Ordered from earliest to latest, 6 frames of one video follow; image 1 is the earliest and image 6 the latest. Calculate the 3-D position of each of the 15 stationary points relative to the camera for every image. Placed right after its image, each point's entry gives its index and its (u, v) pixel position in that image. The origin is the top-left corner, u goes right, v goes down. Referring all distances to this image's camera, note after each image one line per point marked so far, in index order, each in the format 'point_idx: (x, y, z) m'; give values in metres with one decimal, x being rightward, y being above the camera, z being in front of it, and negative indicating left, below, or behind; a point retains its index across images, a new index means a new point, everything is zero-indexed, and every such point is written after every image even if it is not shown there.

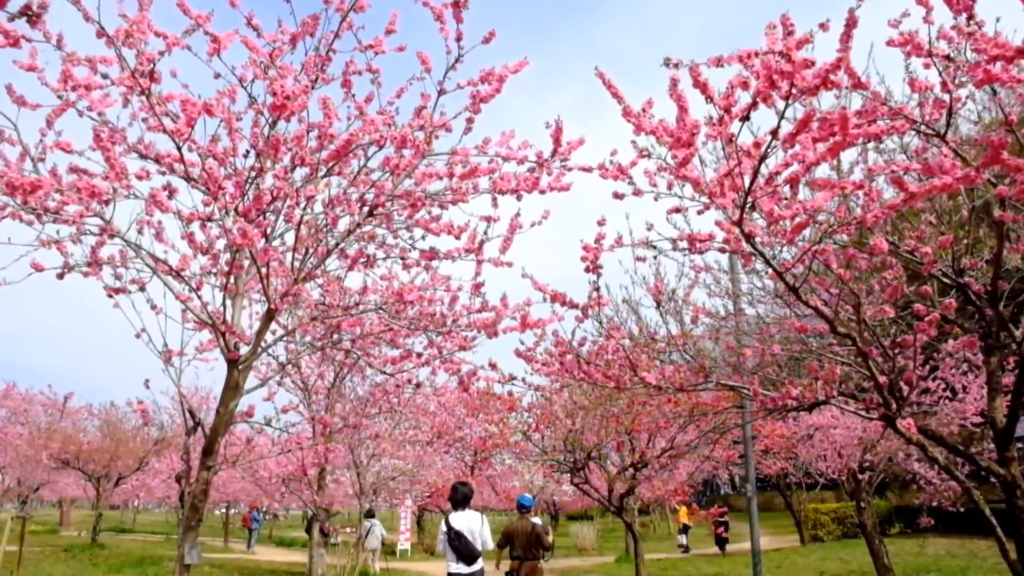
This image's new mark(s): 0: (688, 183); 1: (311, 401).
0: (+0.7, +0.4, +4.8) m
1: (-1.9, -1.1, +11.5) m
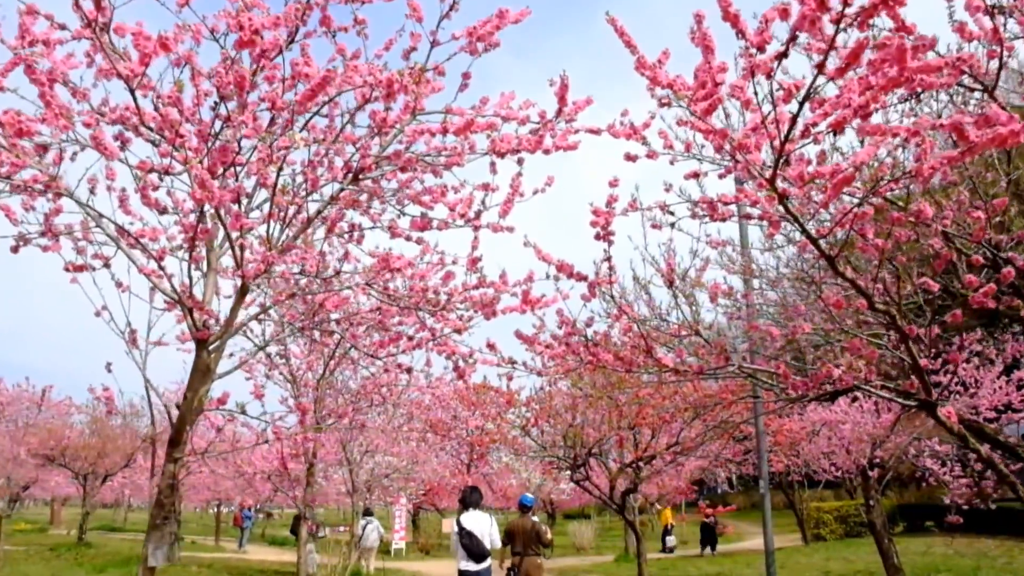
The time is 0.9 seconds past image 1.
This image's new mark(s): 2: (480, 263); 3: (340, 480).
0: (+0.7, +0.5, +4.2) m
1: (-1.9, -1.0, +11.0) m
2: (-0.1, +0.1, +5.3) m
3: (-2.3, -2.6, +16.1) m
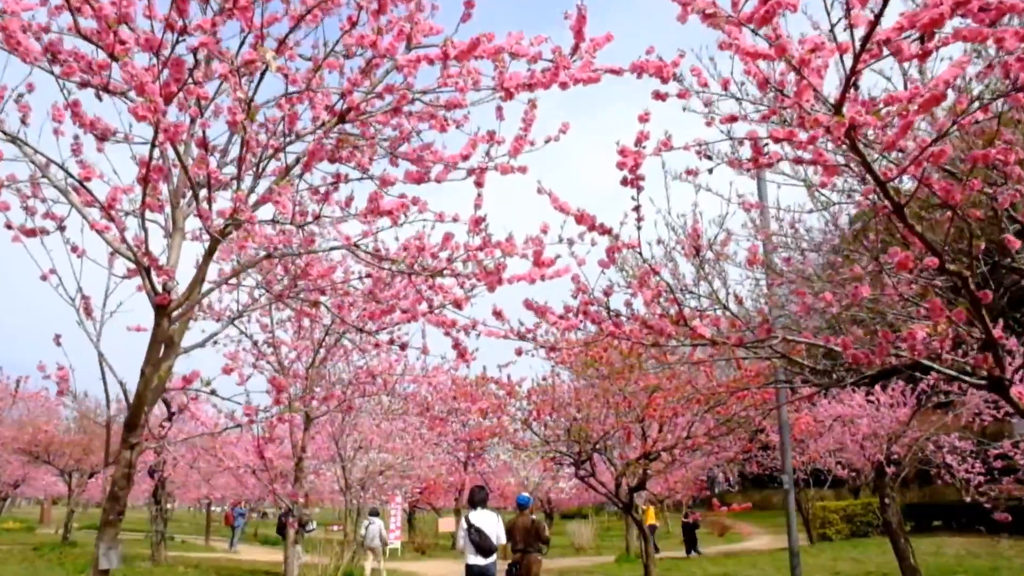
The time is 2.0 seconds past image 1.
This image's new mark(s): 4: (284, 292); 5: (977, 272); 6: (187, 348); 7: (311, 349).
0: (+0.7, +0.7, +3.6) m
1: (-1.9, -0.8, +10.3) m
2: (-0.1, +0.3, +4.7) m
3: (-2.3, -2.4, +15.4) m
4: (-0.9, 0.0, +4.9) m
5: (+1.5, 0.0, +3.8) m
6: (-1.2, -0.2, +4.3) m
7: (-1.7, -0.5, +10.4) m
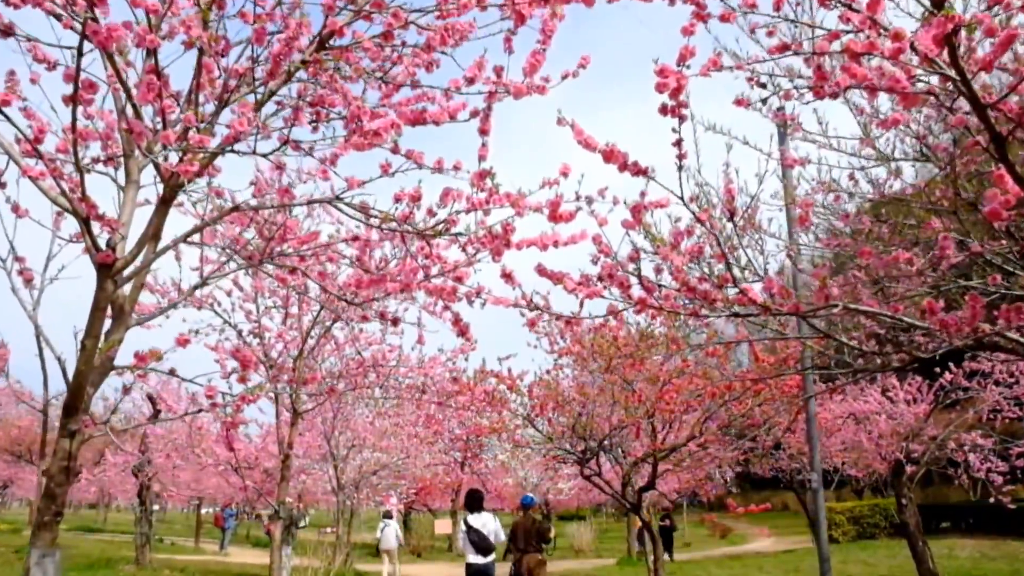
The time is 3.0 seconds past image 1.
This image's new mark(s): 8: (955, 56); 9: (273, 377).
0: (+0.8, +0.8, +2.9) m
1: (-1.9, -0.7, +9.7) m
2: (-0.1, +0.4, +4.0) m
3: (-2.3, -2.3, +14.8) m
4: (-0.9, +0.1, +4.2) m
5: (+1.5, +0.2, +3.2) m
6: (-1.1, -0.1, +3.6) m
7: (-1.7, -0.4, +9.7) m
8: (+1.0, +0.5, +2.8) m
9: (-1.9, -0.7, +9.6) m
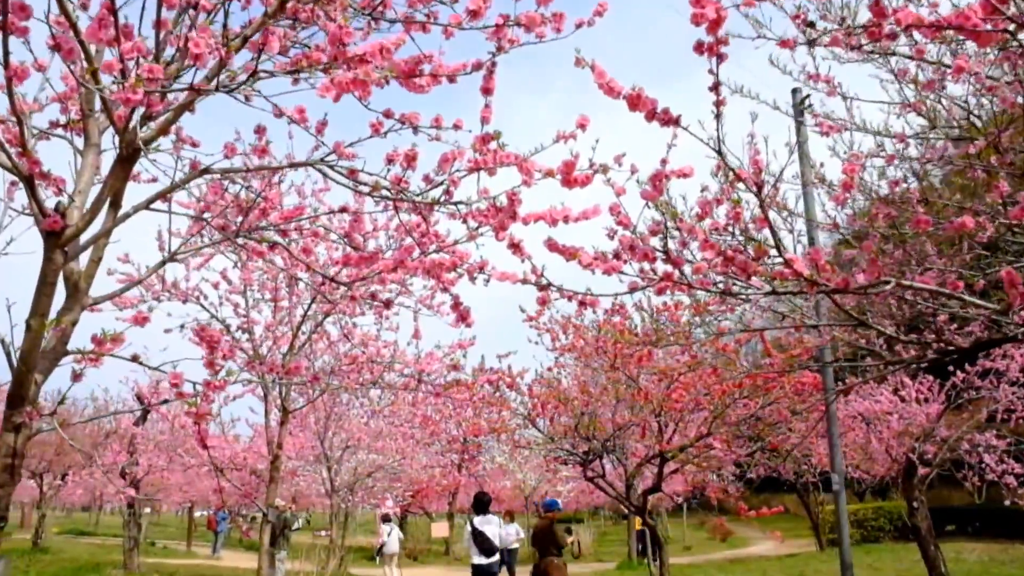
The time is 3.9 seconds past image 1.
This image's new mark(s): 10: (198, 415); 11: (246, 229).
0: (+0.8, +0.8, +2.5) m
1: (-1.9, -0.6, +9.2) m
2: (-0.1, +0.4, +3.6) m
3: (-2.3, -2.3, +14.3) m
4: (-0.9, +0.2, +3.8) m
5: (+1.5, +0.2, +2.7) m
6: (-1.1, 0.0, +3.2) m
7: (-1.7, -0.4, +9.3) m
8: (+1.0, +0.6, +2.3) m
9: (-1.9, -0.7, +9.2) m
10: (-1.4, -0.6, +5.3) m
11: (-0.8, +0.2, +3.8) m
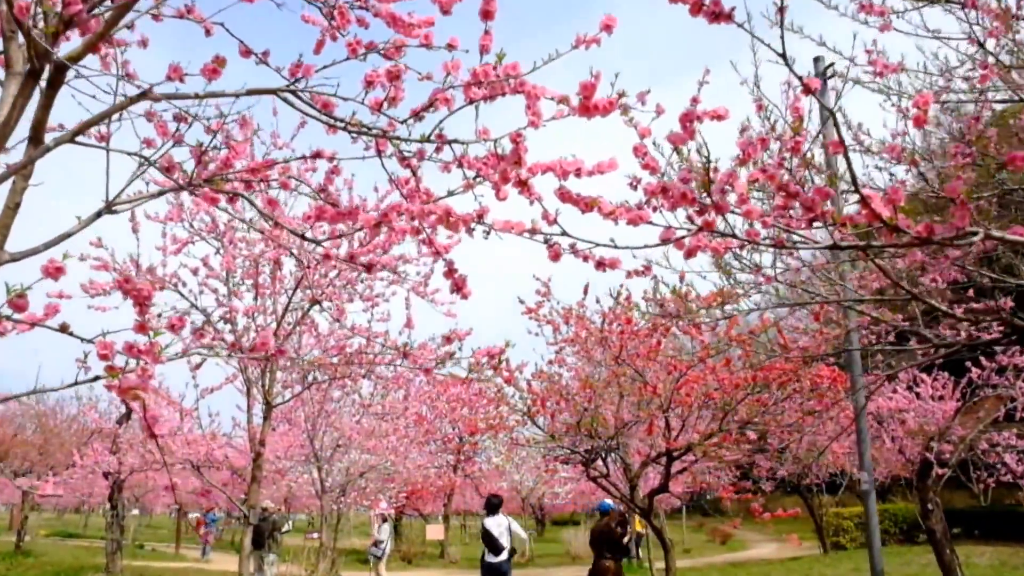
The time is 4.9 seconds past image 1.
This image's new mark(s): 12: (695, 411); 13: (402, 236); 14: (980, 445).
0: (+0.8, +1.0, +2.0) m
1: (-1.9, -0.5, +8.7) m
2: (0.0, +0.5, +3.0) m
3: (-2.3, -2.2, +13.8) m
4: (-0.9, +0.3, +3.2) m
5: (+1.6, +0.3, +2.2) m
6: (-1.1, +0.1, +2.6) m
7: (-1.7, -0.3, +8.7) m
8: (+1.1, +0.7, +1.8) m
9: (-1.9, -0.6, +8.6) m
10: (-1.4, -0.5, +4.7) m
11: (-0.8, +0.3, +3.2) m
12: (+1.4, -1.0, +9.3) m
13: (-0.4, +0.1, +4.3) m
14: (+5.0, -1.7, +12.8) m
